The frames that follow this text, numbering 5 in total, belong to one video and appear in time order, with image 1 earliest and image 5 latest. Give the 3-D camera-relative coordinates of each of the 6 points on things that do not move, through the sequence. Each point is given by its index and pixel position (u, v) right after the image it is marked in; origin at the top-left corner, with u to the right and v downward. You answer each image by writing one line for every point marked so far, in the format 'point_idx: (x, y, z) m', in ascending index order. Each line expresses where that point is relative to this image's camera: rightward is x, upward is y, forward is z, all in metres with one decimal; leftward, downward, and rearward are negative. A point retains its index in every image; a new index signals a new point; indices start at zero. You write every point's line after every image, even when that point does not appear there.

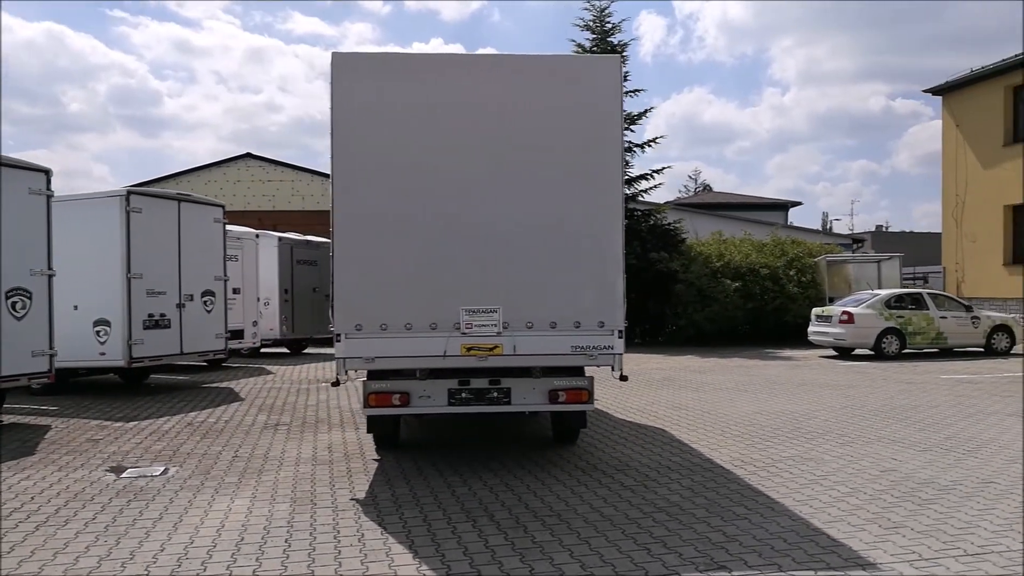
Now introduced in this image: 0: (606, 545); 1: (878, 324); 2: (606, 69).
0: (+0.6, -1.6, +4.9) m
1: (+9.0, -0.9, +19.0) m
2: (+0.7, +2.0, +6.9) m
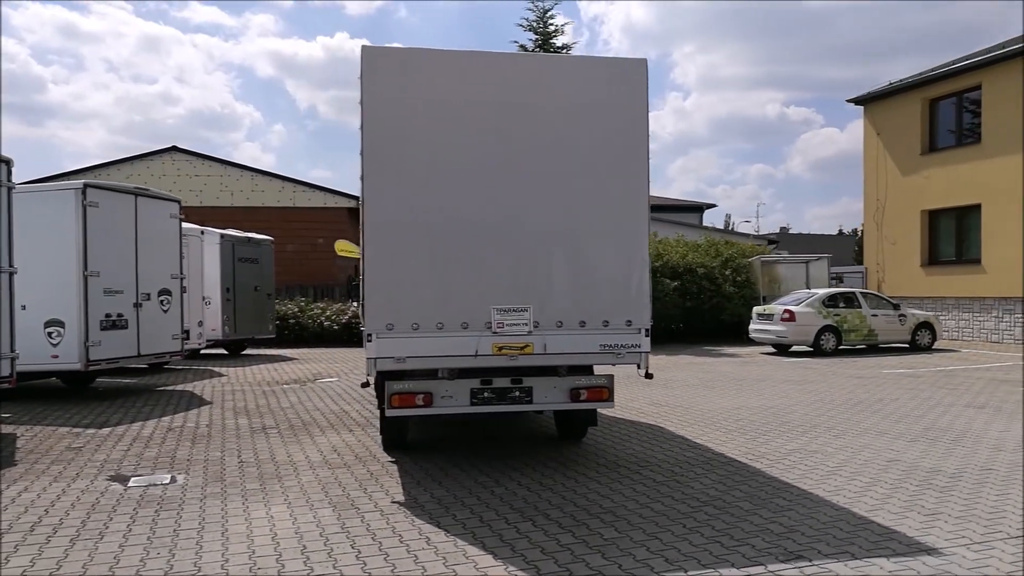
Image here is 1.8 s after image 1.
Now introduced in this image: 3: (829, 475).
0: (+1.1, -1.6, +5.0) m
1: (+7.8, -0.9, +20.0) m
2: (+0.9, +2.0, +7.0) m
3: (+2.8, -1.6, +6.8) m
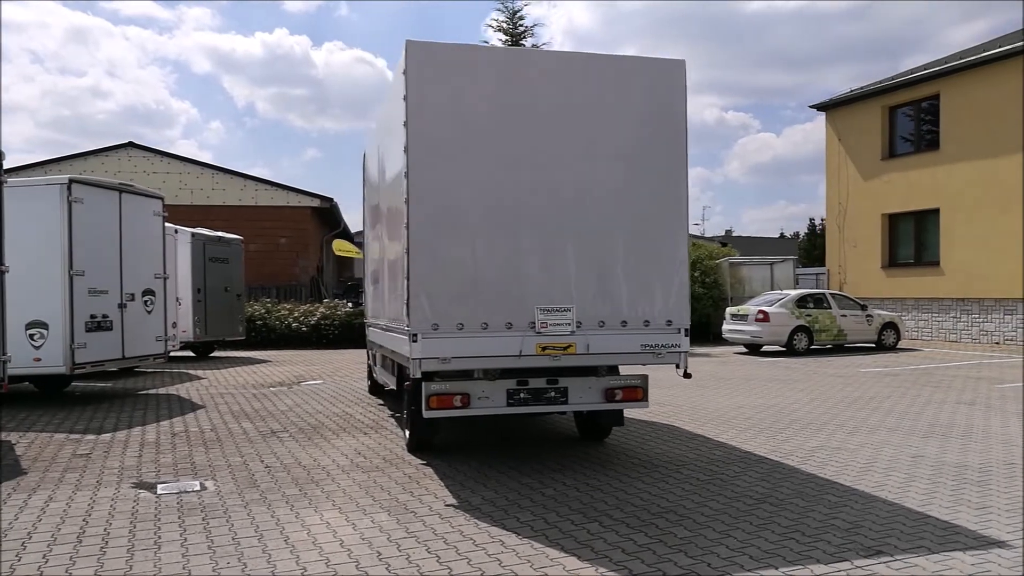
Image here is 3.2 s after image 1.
0: (+1.5, -1.6, +5.0) m
1: (+7.3, -0.9, +20.4) m
2: (+1.3, +2.0, +7.0) m
3: (+3.1, -1.6, +6.9) m
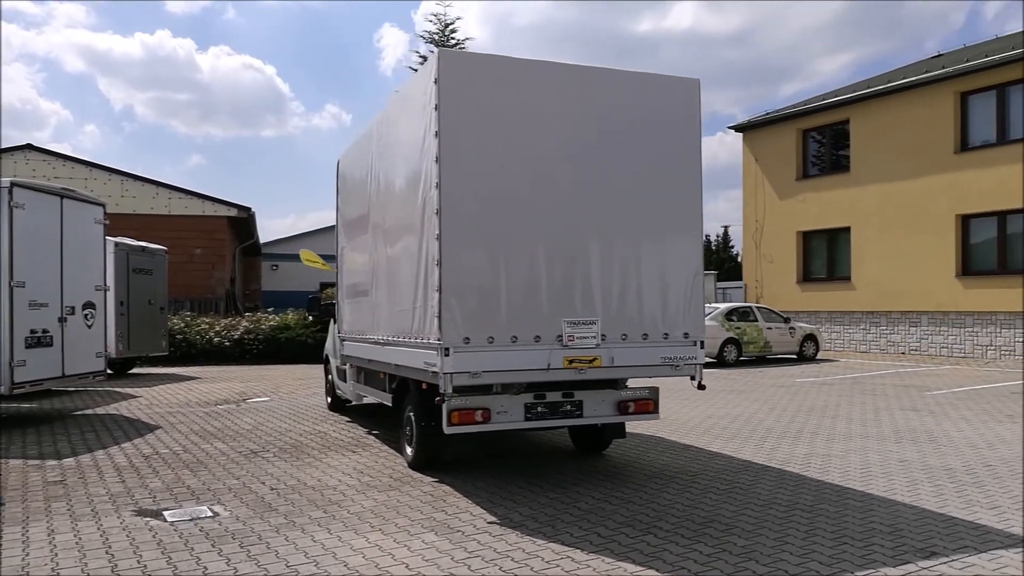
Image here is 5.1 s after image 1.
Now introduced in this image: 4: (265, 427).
0: (+2.0, -1.7, +5.2) m
1: (+5.7, -1.3, +21.2) m
2: (+1.4, +1.9, +7.1) m
3: (+3.3, -1.7, +7.2) m
4: (-3.4, -1.9, +10.6) m
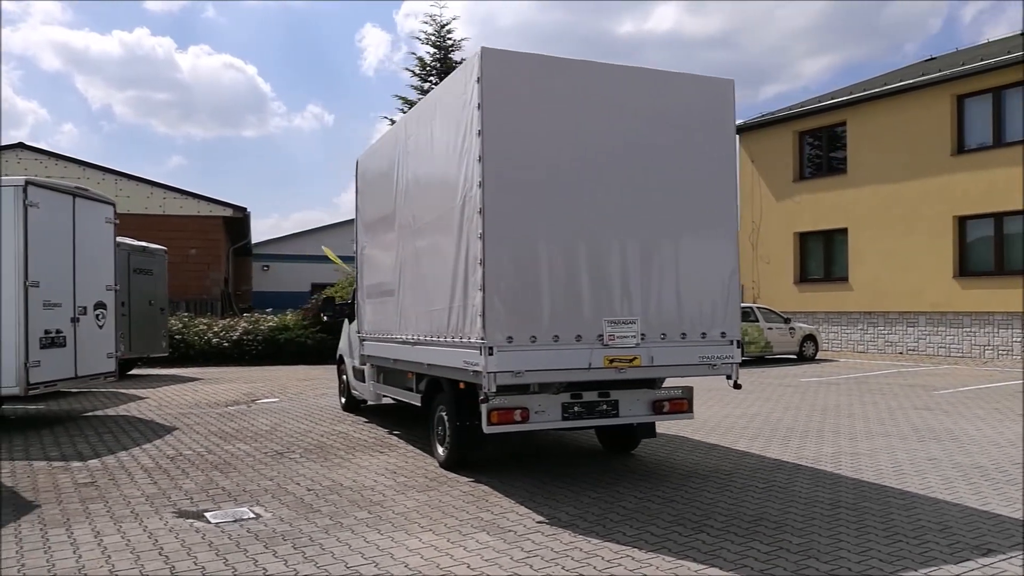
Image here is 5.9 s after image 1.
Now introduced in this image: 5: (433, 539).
0: (+2.3, -1.7, +5.2) m
1: (+5.7, -1.3, +21.3) m
2: (+1.8, +1.9, +7.2) m
3: (+3.6, -1.7, +7.3) m
4: (-3.1, -1.9, +10.6) m
5: (-0.6, -1.7, +5.3) m
